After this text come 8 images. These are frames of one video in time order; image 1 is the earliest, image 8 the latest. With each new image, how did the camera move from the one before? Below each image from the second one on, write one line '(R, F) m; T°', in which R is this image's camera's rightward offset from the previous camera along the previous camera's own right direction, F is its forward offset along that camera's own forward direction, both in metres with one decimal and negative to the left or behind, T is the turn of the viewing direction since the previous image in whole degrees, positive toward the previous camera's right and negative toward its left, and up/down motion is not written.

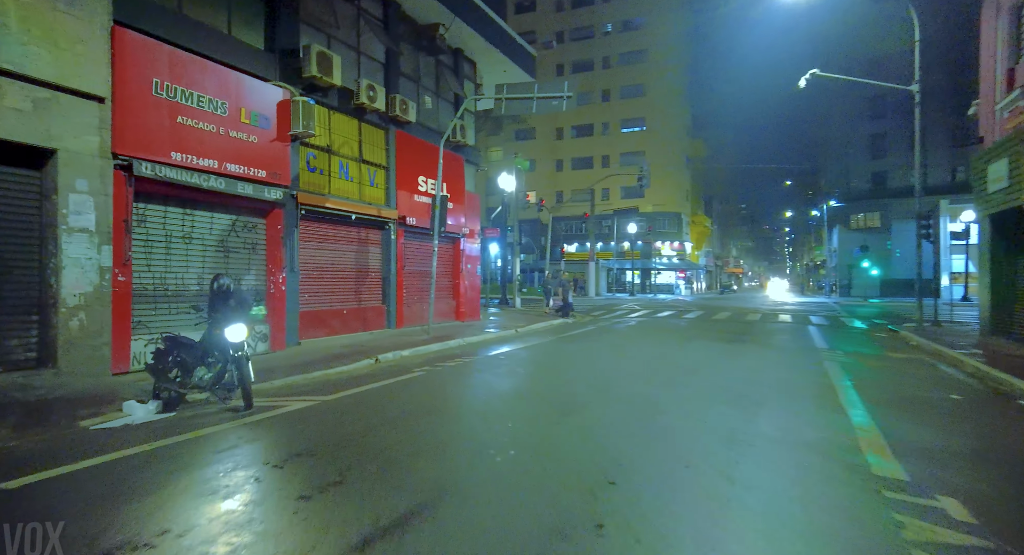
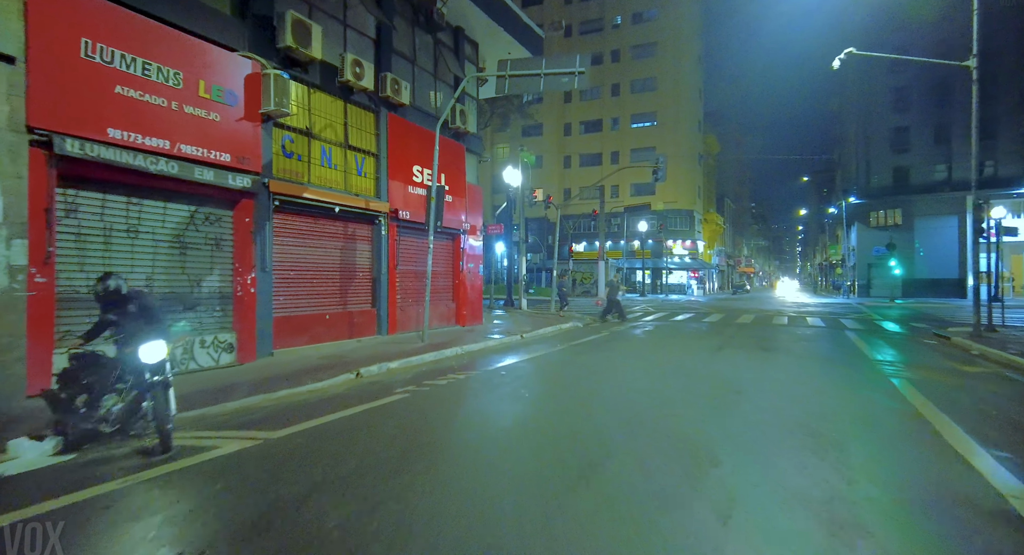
(+0.1, +1.7) m; -1°
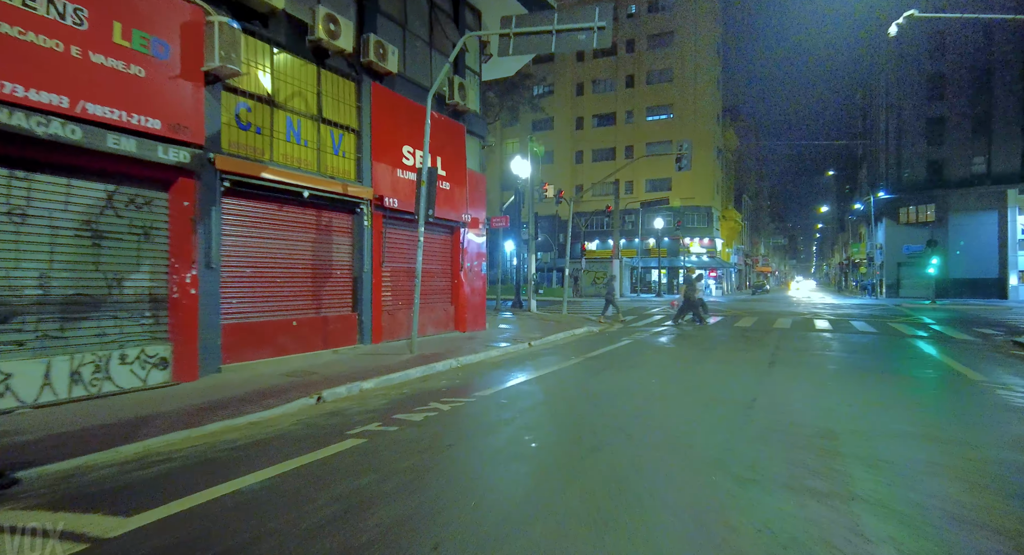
(+0.1, +2.2) m; -1°
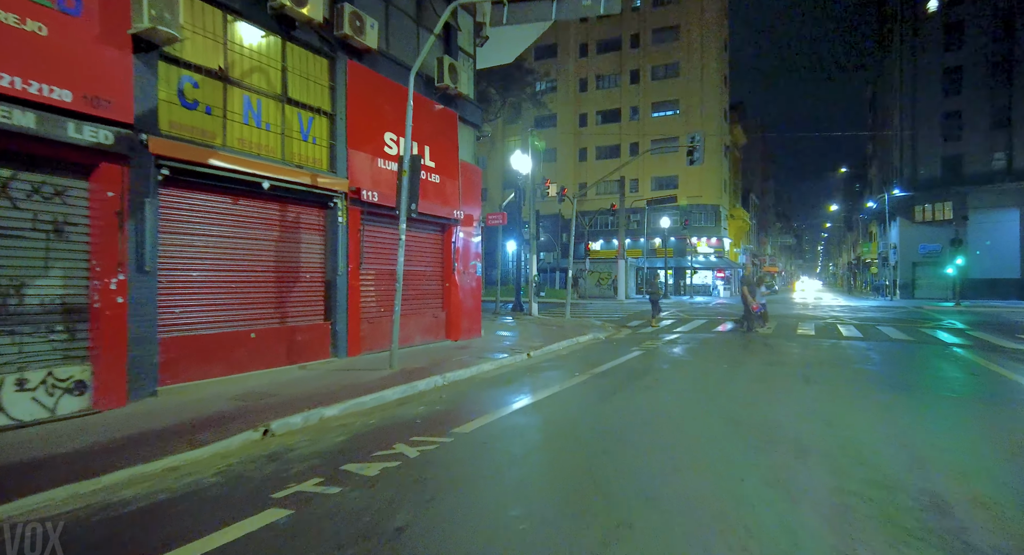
(+0.2, +1.5) m; 0°
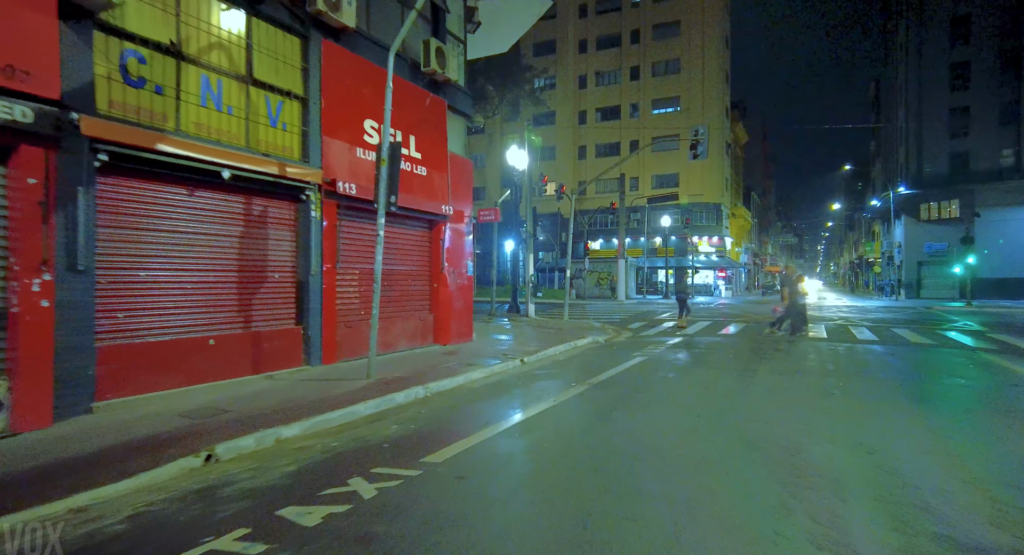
(+0.2, +0.9) m; 0°
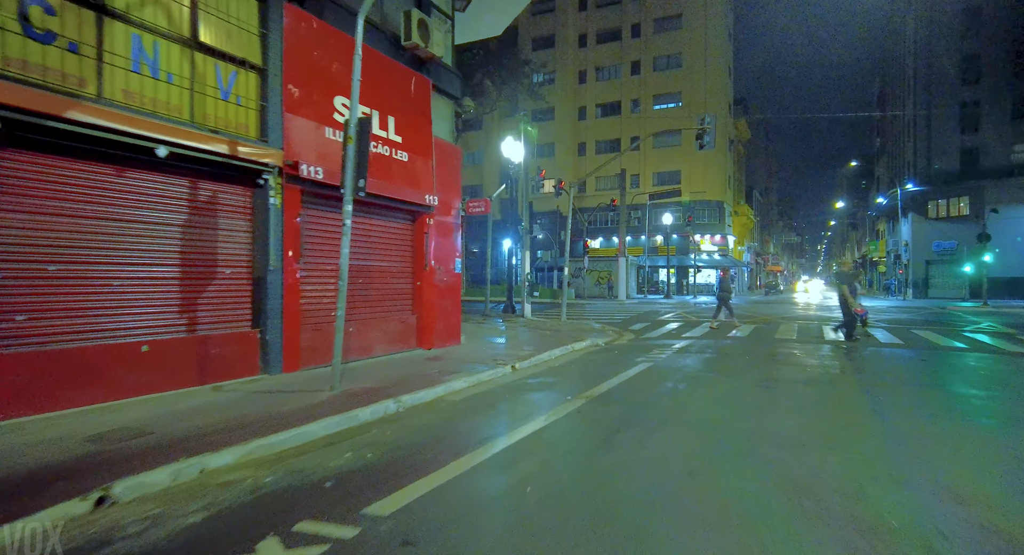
(+0.2, +1.2) m; 0°
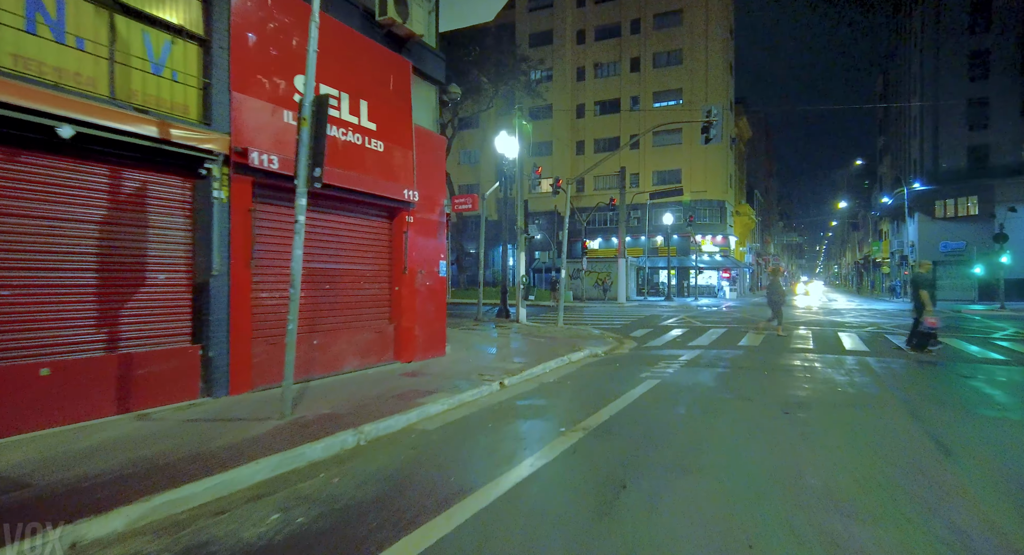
(+0.2, +1.2) m; 0°
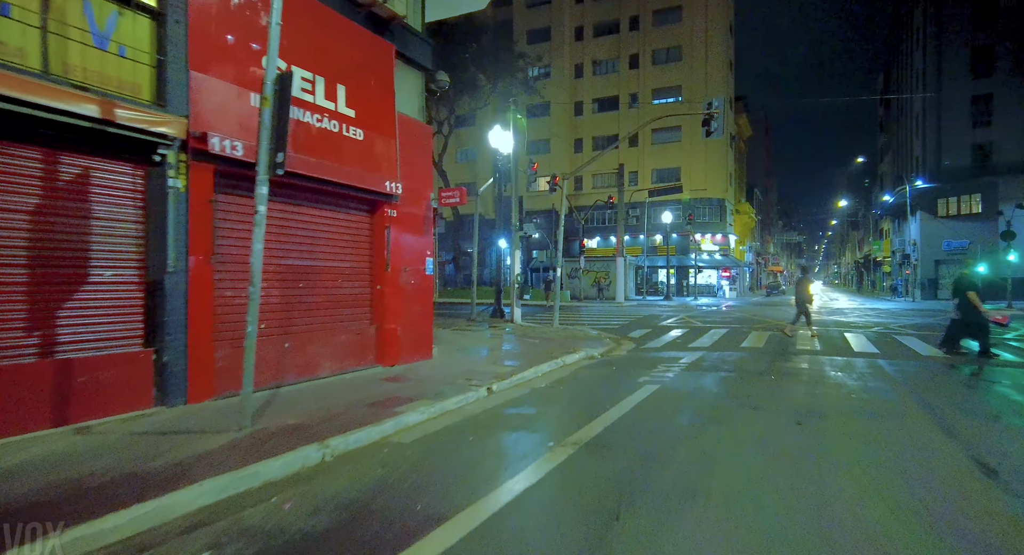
(+0.2, +0.6) m; 0°
